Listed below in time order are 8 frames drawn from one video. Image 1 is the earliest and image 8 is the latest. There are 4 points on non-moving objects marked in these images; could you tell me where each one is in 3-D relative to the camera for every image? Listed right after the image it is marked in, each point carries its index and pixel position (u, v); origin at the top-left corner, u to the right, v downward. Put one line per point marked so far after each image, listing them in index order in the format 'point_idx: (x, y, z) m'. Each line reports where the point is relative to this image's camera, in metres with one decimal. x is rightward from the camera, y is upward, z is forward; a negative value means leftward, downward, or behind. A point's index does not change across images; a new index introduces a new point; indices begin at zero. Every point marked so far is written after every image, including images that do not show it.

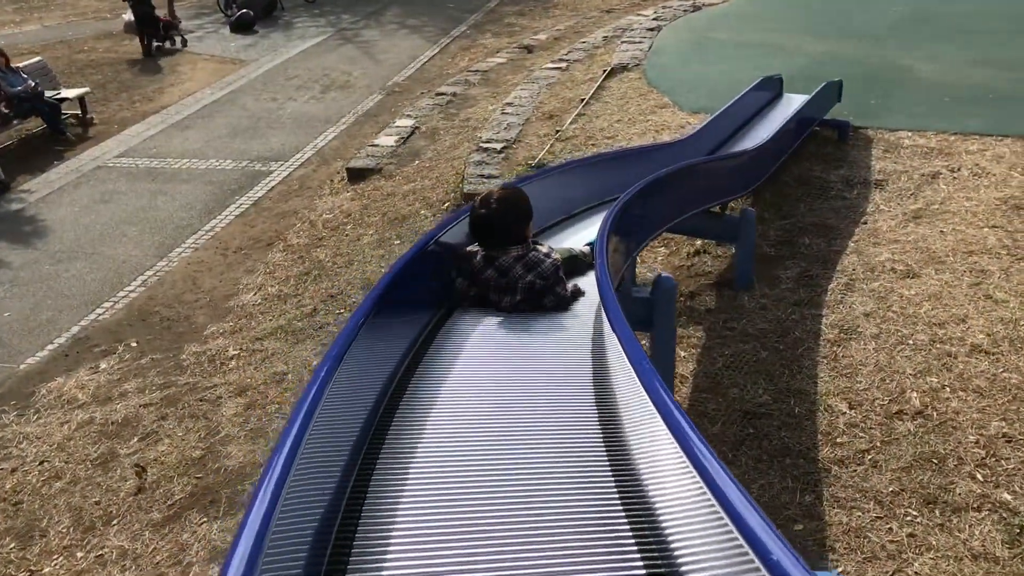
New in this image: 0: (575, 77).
0: (+0.6, +1.9, +9.0) m
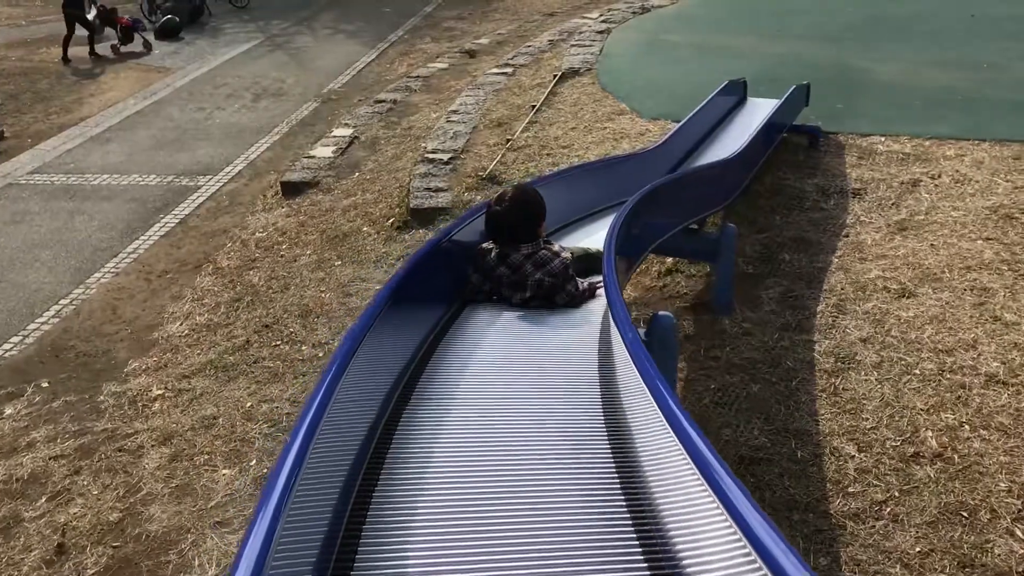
0: (+0.1, +1.7, +8.5) m
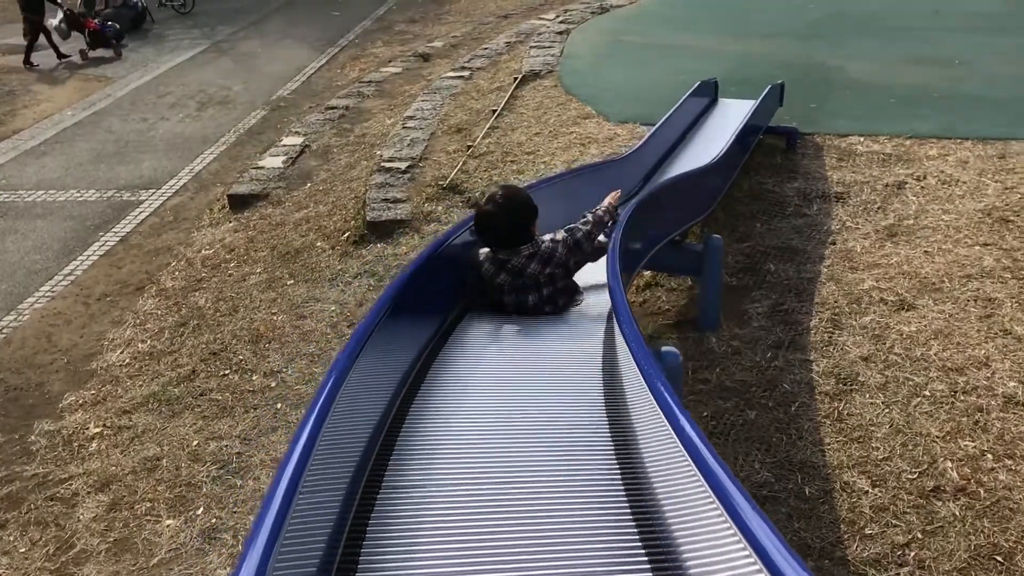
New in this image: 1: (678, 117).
0: (-0.3, +1.6, +8.2) m
1: (+0.8, +0.9, +5.1) m
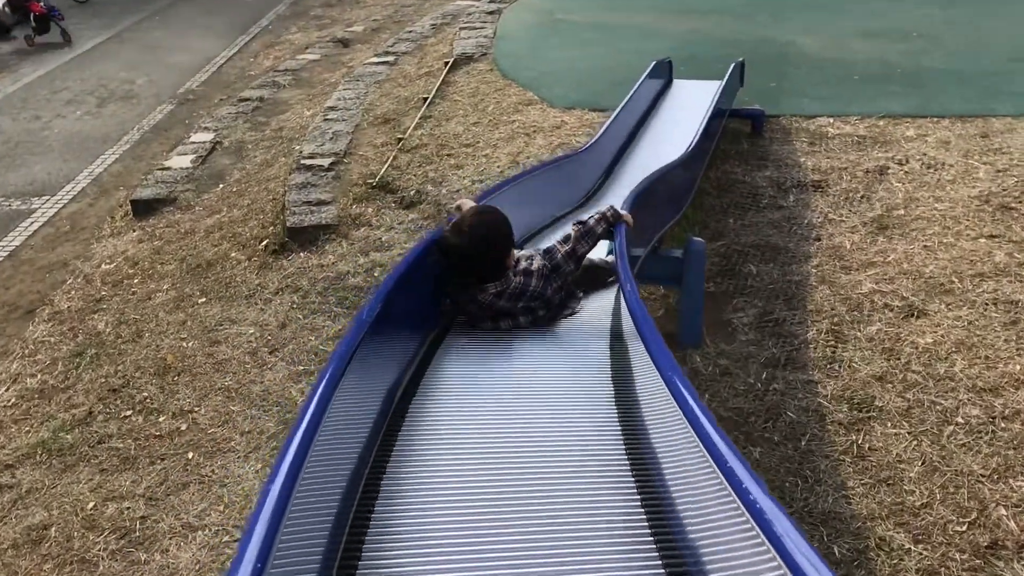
0: (-0.8, +1.6, +7.6) m
1: (+0.6, +0.8, +4.6) m
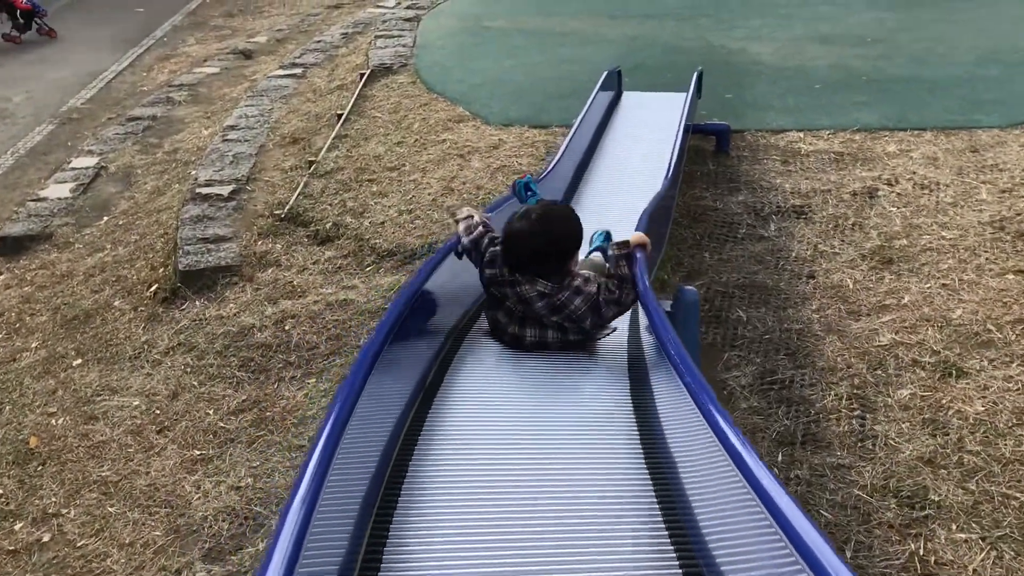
0: (-1.3, +1.4, +6.8) m
1: (+0.3, +0.7, +4.0) m
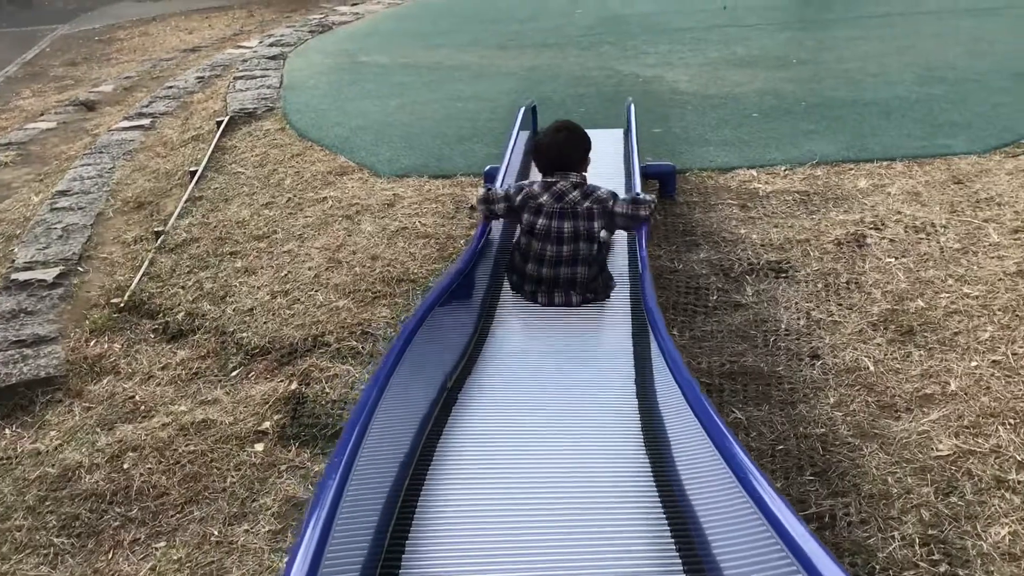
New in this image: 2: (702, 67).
0: (-2.0, +0.9, +5.8) m
1: (0.0, +0.4, +3.2) m
2: (+1.0, +1.2, +5.5) m
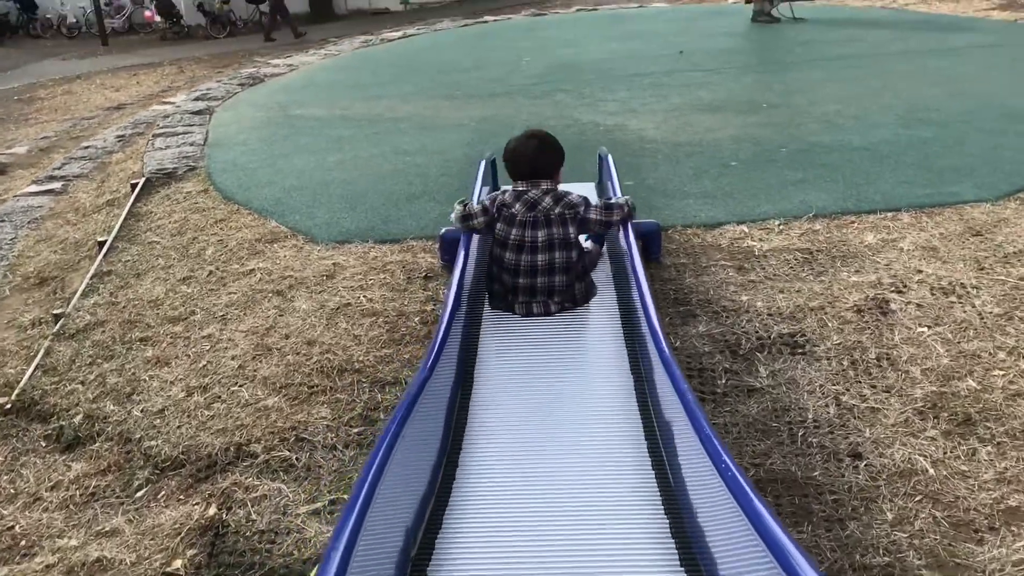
0: (-2.3, +0.4, +5.3) m
1: (-0.1, +0.1, +2.7) m
2: (+0.8, +0.9, +5.1) m
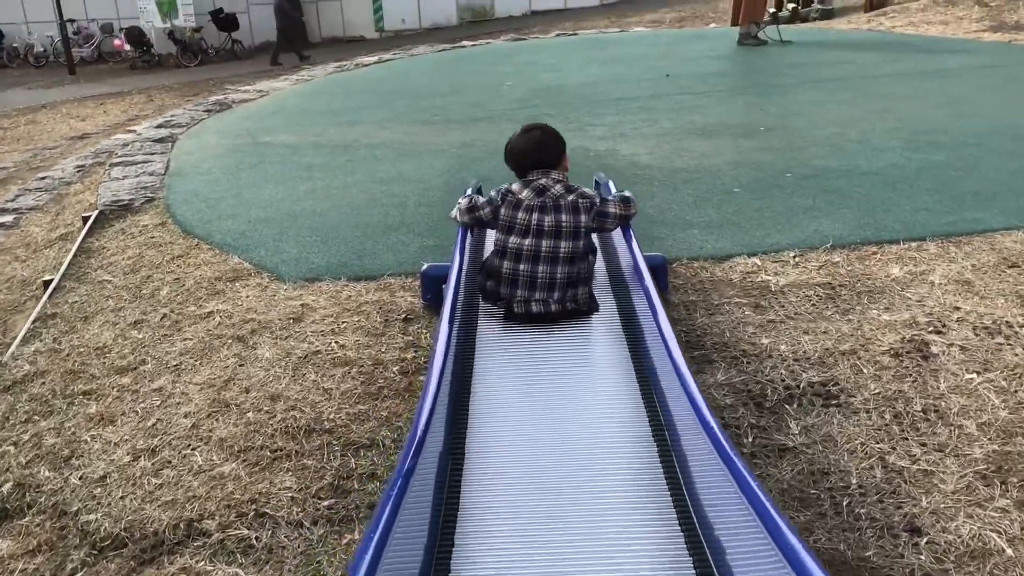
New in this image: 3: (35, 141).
0: (-2.3, +0.2, +4.9) m
1: (-0.1, 0.0, +2.3) m
2: (+0.7, +0.7, +4.8) m
3: (-4.3, +1.3, +9.2) m
